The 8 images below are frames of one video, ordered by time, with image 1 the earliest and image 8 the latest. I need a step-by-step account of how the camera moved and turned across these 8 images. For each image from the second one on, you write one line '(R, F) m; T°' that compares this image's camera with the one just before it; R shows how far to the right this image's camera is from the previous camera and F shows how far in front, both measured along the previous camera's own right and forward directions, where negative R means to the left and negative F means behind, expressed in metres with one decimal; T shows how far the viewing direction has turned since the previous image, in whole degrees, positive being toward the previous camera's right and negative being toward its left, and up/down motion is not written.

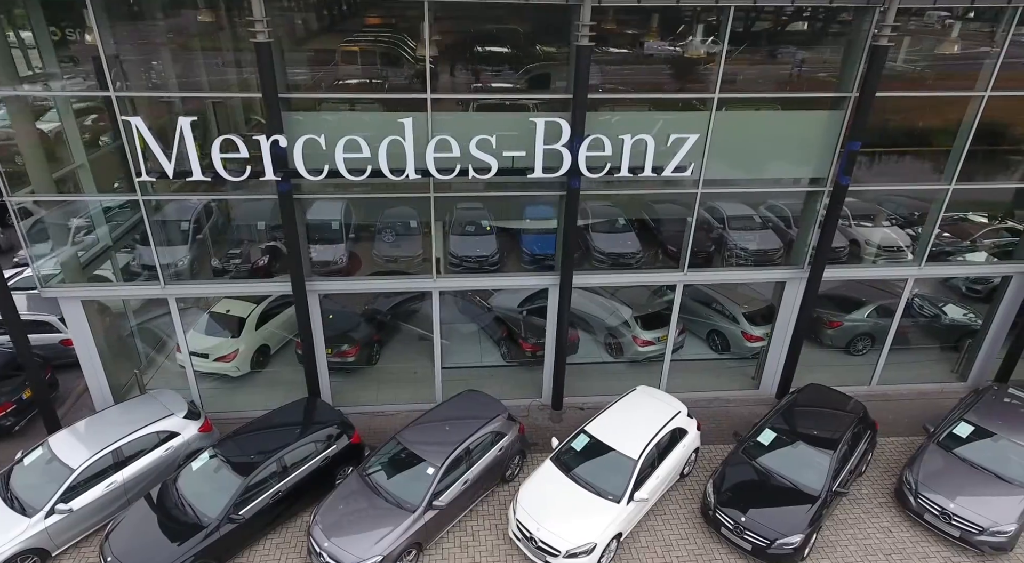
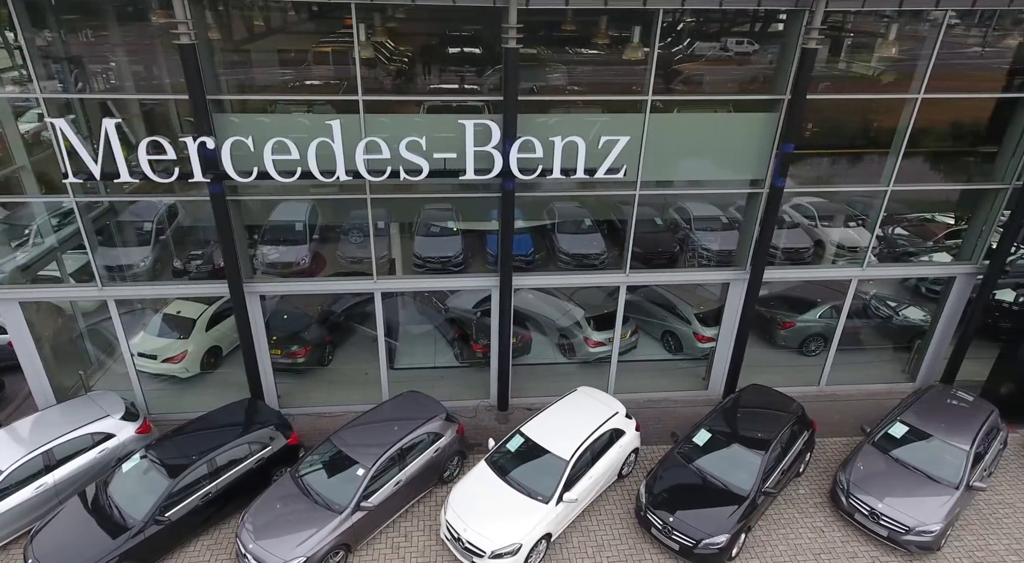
(+1.0, 0.0) m; 0°
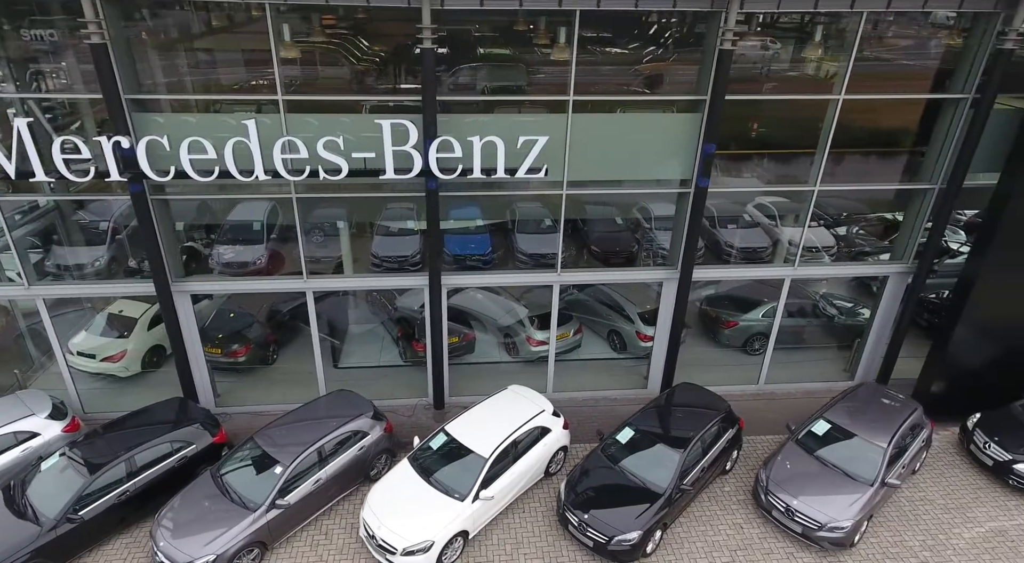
(+1.2, -0.1) m; 0°
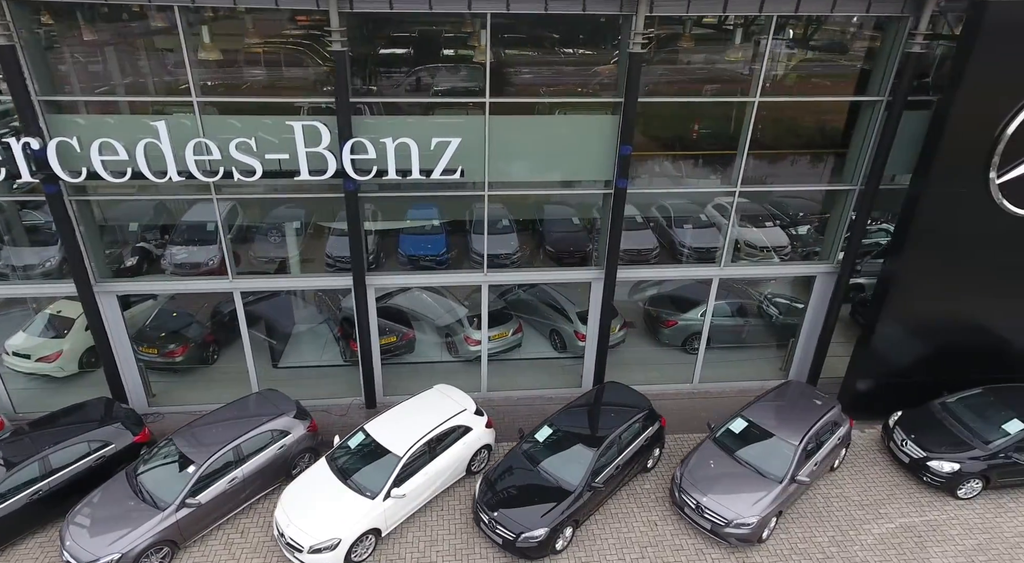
(+1.3, -0.1) m; 0°
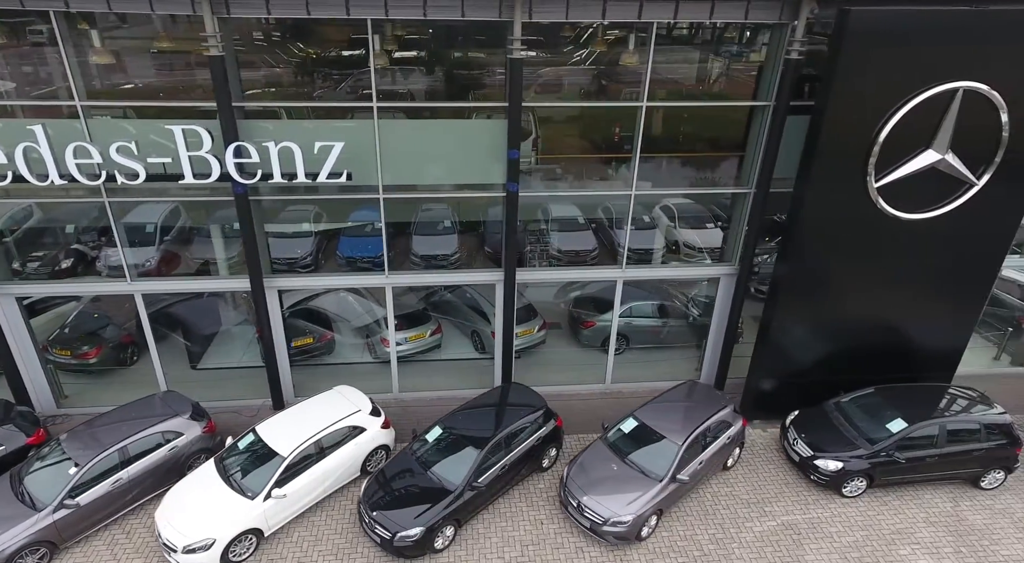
(+1.7, -0.1) m; +1°
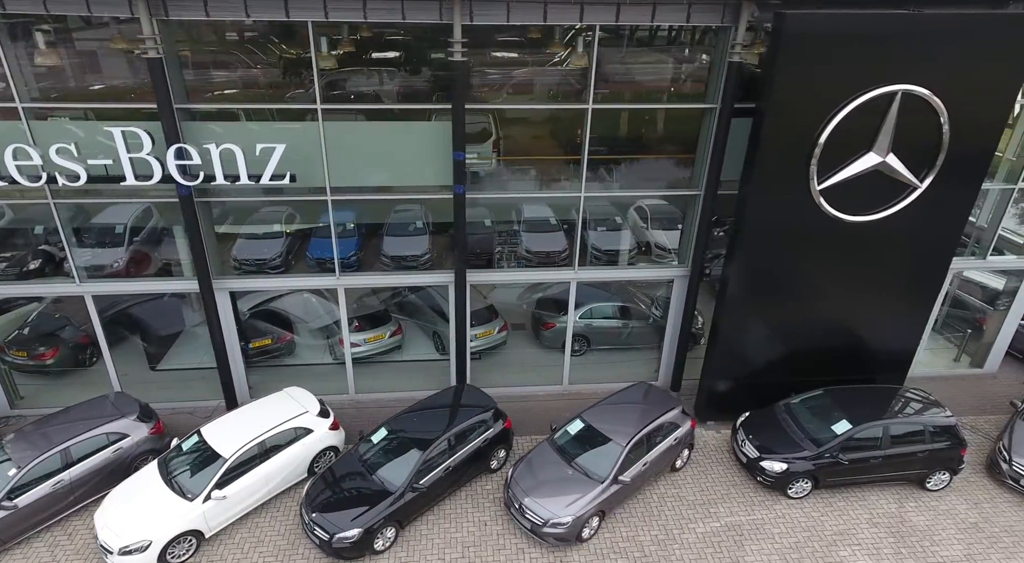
(+0.9, 0.0) m; 0°
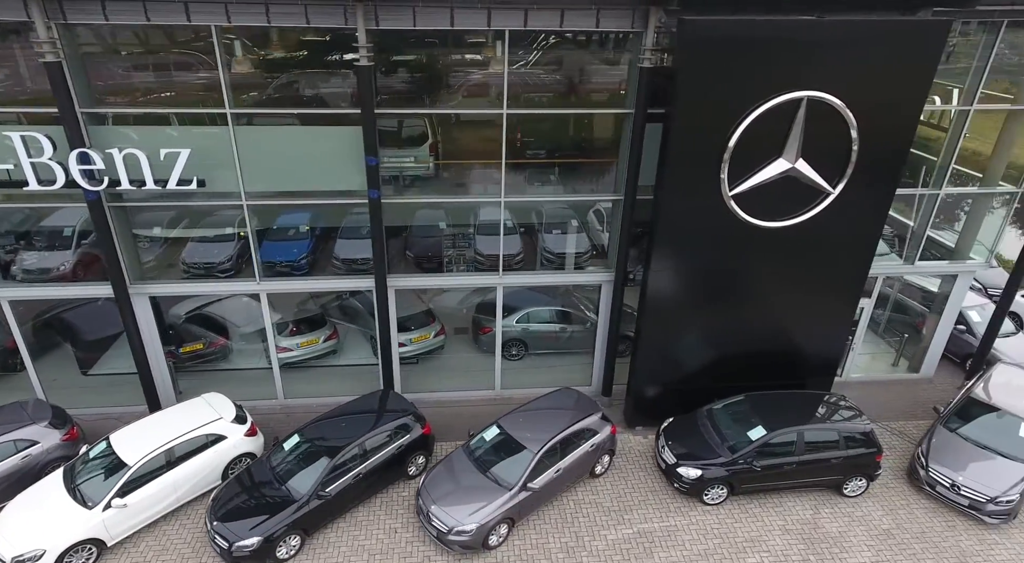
(+1.4, 0.0) m; 0°
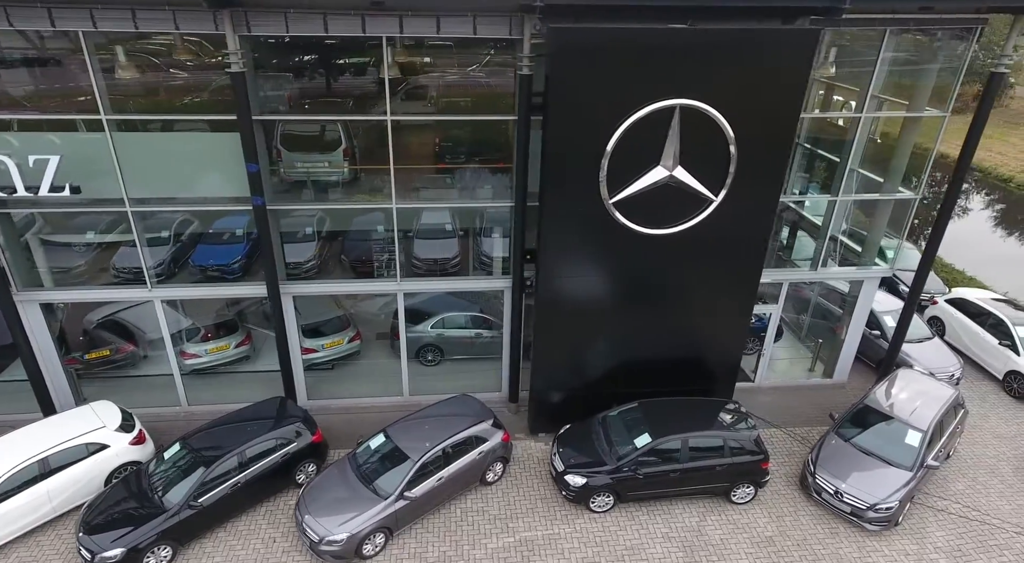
(+1.9, 0.0) m; 0°
